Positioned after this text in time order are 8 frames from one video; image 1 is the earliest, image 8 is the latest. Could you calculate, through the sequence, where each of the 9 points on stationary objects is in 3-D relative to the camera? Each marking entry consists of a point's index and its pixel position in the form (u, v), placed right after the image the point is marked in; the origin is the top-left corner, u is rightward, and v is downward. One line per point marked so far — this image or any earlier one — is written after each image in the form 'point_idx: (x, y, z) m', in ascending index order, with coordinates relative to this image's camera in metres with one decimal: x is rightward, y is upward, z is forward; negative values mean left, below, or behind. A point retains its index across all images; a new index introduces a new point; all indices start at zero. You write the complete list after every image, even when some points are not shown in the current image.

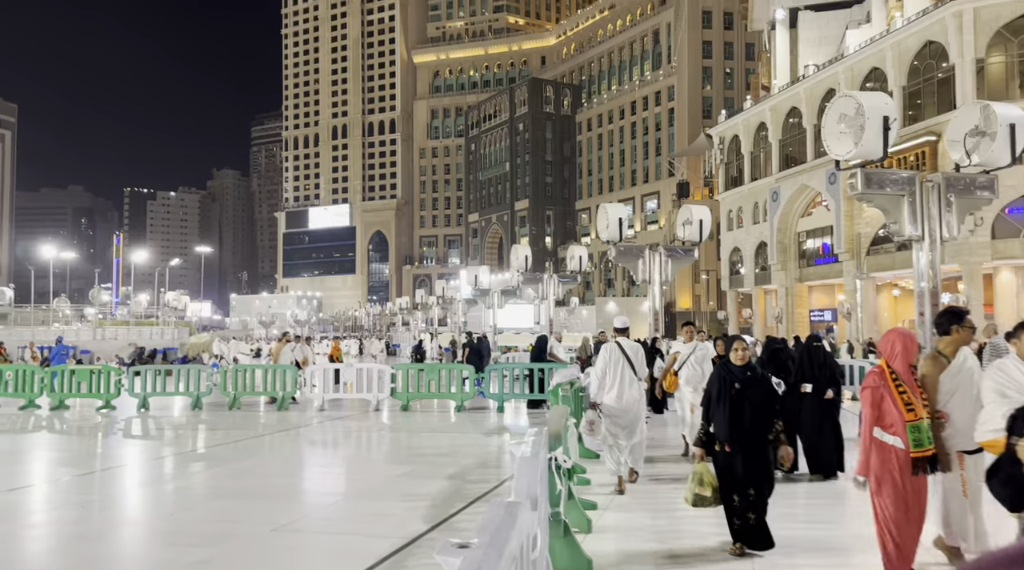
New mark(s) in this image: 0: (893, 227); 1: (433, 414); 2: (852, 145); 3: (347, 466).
0: (+5.9, +0.9, +14.5) m
1: (-1.6, -2.5, +17.8) m
2: (+5.1, +2.1, +14.1) m
3: (-2.0, -2.2, +11.4) m
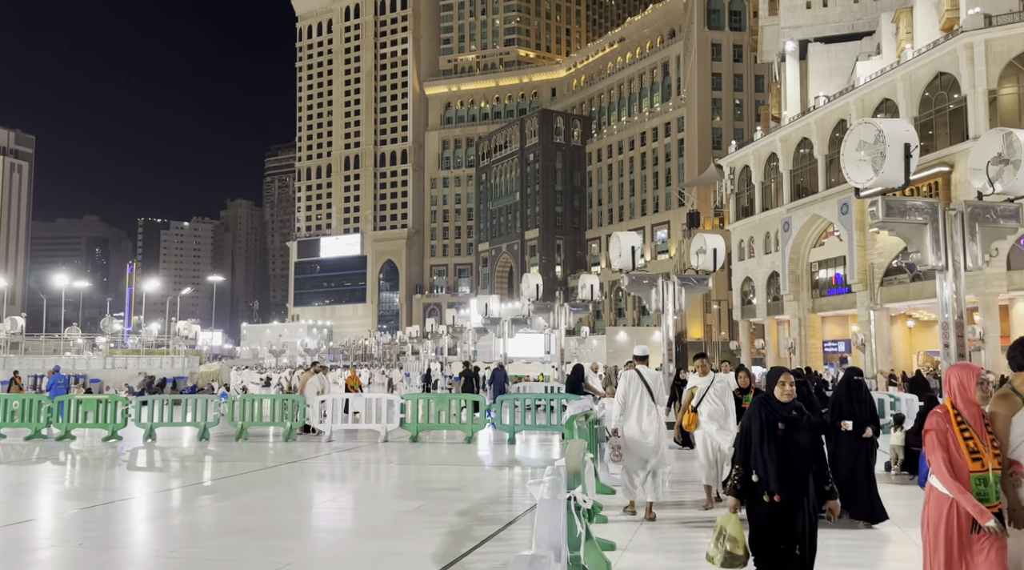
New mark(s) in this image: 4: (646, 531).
0: (+6.1, +0.4, +14.2) m
1: (-1.3, -3.1, +17.5) m
2: (+5.3, +1.6, +13.9) m
3: (-1.8, -2.6, +11.1) m
4: (+1.4, -2.4, +9.1) m
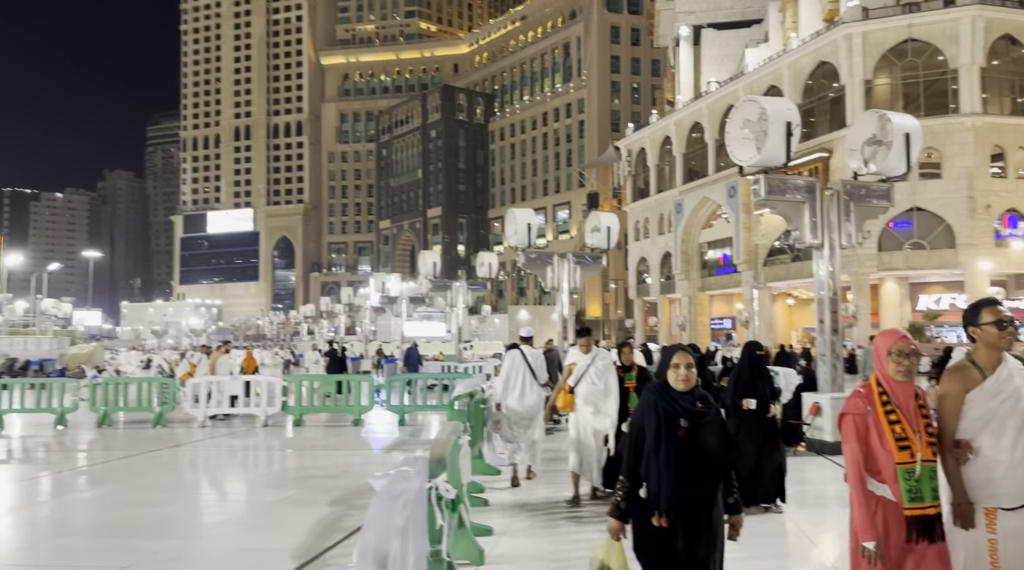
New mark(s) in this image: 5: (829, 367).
0: (+4.4, +0.8, +14.3) m
1: (-3.3, -2.6, +16.8) m
2: (+3.7, +2.0, +13.8) m
3: (-3.2, -2.3, +10.3) m
4: (+0.2, -2.2, +8.7) m
5: (+4.8, -1.2, +14.2) m
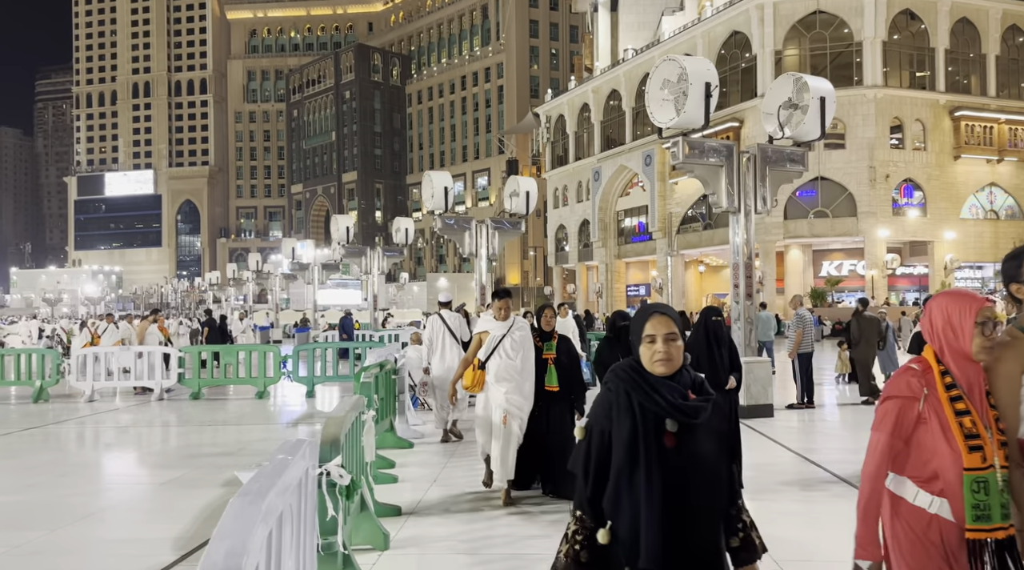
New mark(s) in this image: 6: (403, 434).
0: (+3.1, +1.3, +14.0) m
1: (-4.9, -2.0, +15.9) m
2: (+2.4, +2.5, +13.4) m
3: (-4.1, -1.9, +9.5) m
4: (-0.6, -1.8, +8.2) m
5: (+3.5, -0.7, +14.0) m
6: (-1.3, -1.8, +11.3) m
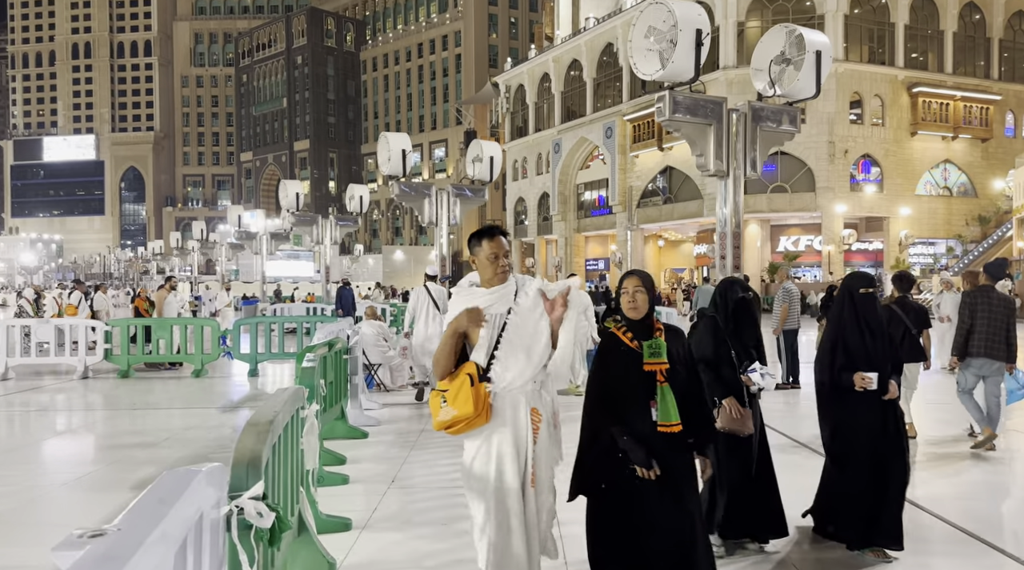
0: (+2.6, +1.7, +12.8) m
1: (-5.4, -1.5, +14.5) m
2: (+2.0, +2.9, +12.2) m
3: (-4.4, -1.6, +8.1) m
4: (-0.8, -1.6, +6.9) m
5: (+3.0, -0.3, +12.9) m
6: (-1.7, -1.4, +10.0) m
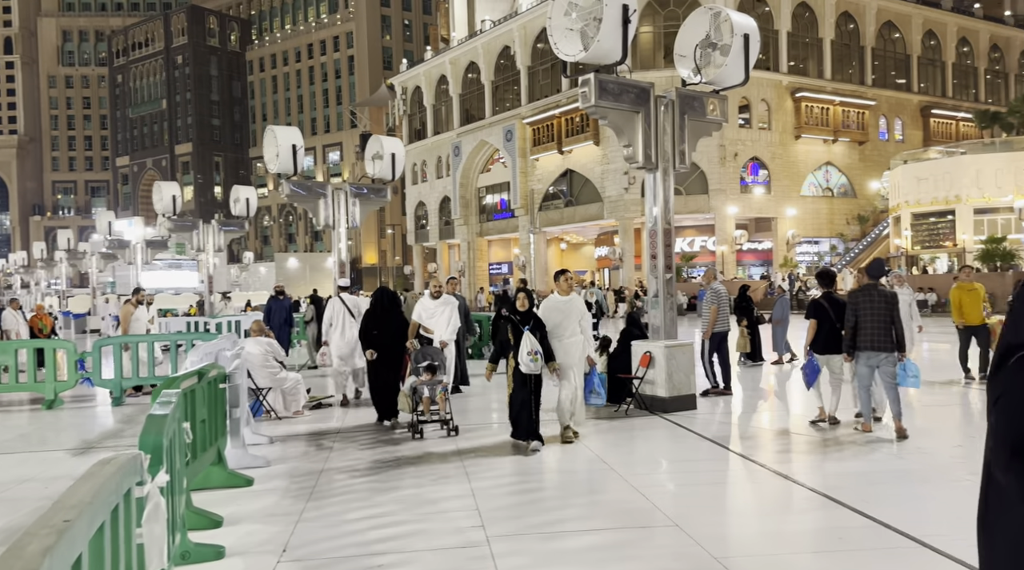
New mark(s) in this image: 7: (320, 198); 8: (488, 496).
0: (+1.5, +1.7, +11.5) m
1: (-6.6, -1.7, +12.3) m
2: (+0.9, +2.8, +10.8) m
3: (-4.9, -1.8, +6.0) m
4: (-1.2, -1.6, +5.3) m
5: (+1.9, -0.3, +11.7) m
6: (-2.4, -1.6, +8.2) m
7: (-3.8, +1.7, +17.8) m
8: (-0.2, -1.7, +7.5) m
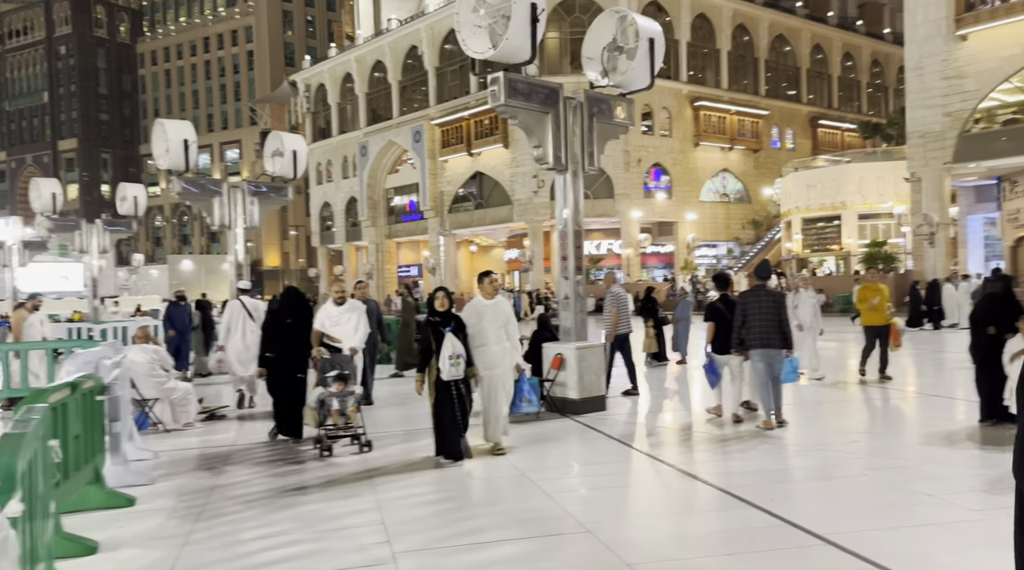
0: (+0.4, +1.7, +11.2) m
1: (-7.8, -1.8, +11.2) m
2: (-0.2, +2.8, +10.5) m
3: (-5.4, -1.8, +5.2) m
4: (-1.7, -1.7, +4.8) m
5: (+0.8, -0.3, +11.4) m
6: (-3.2, -1.6, +7.6) m
7: (-5.5, +1.6, +17.0) m
8: (-0.9, -1.7, +7.1) m
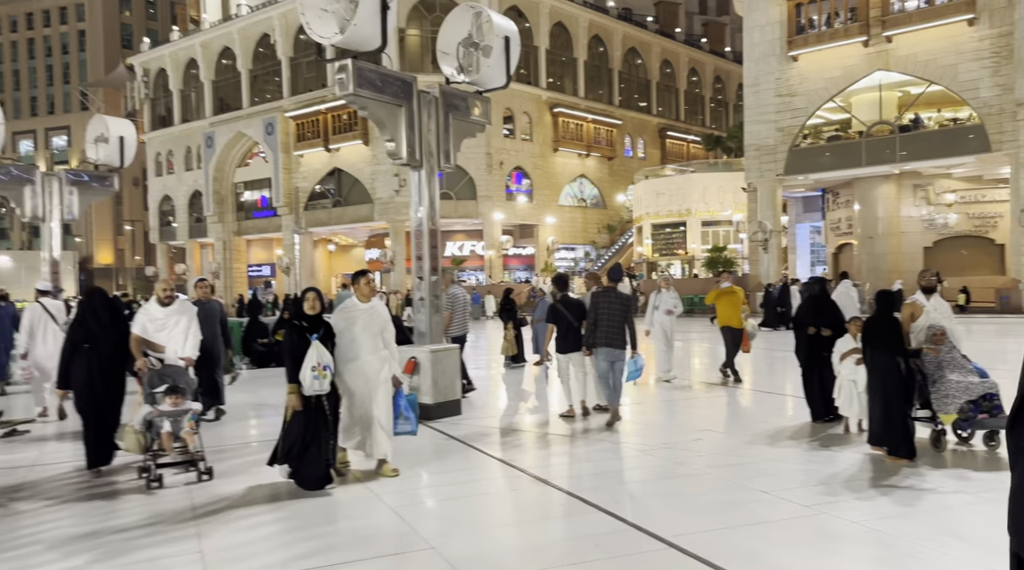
0: (-1.4, +1.7, +10.7) m
1: (-9.4, -1.8, +9.4) m
2: (-1.8, +2.8, +9.8) m
3: (-6.2, -1.8, +3.8) m
4: (-2.5, -1.6, +4.0) m
5: (-1.0, -0.3, +10.9) m
6: (-4.3, -1.6, +6.5) m
7: (-8.0, +1.6, +15.5) m
8: (-2.0, -1.7, +6.3) m
